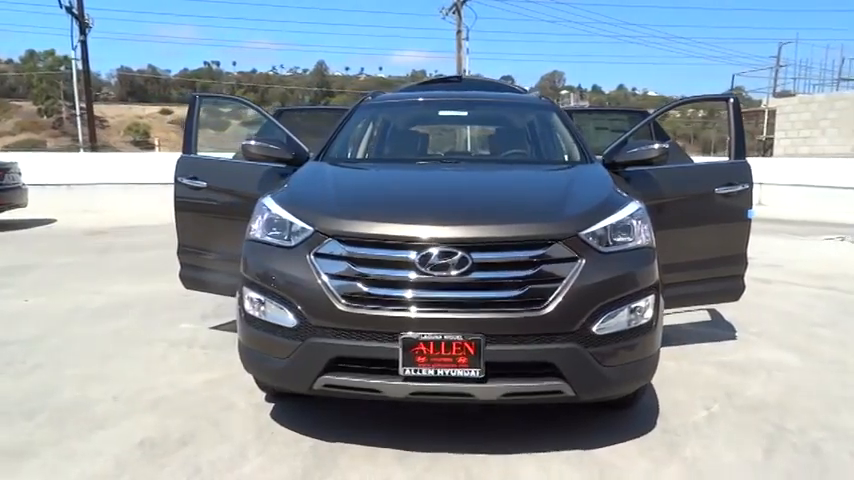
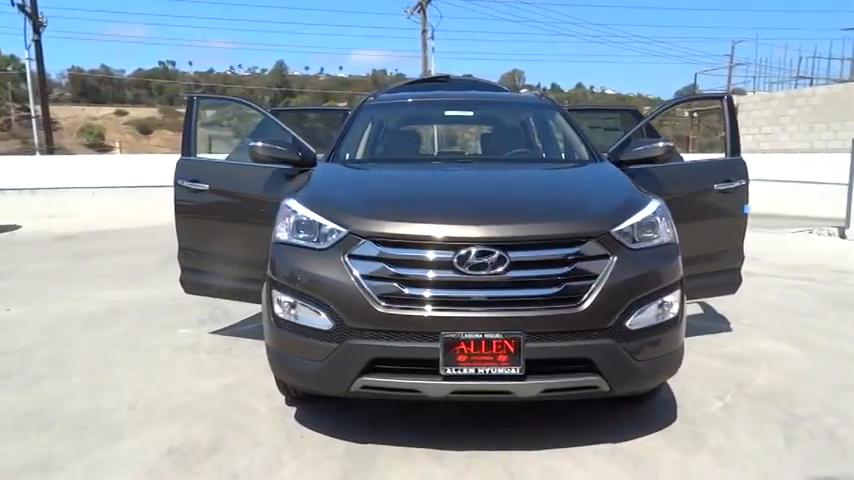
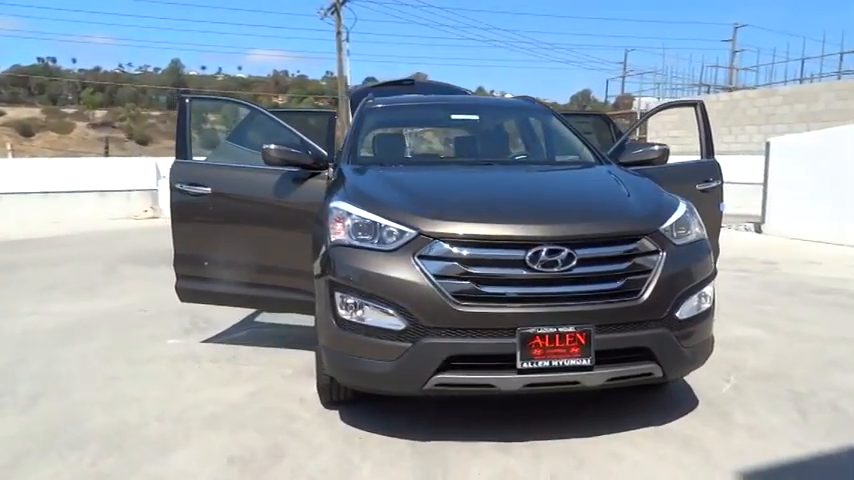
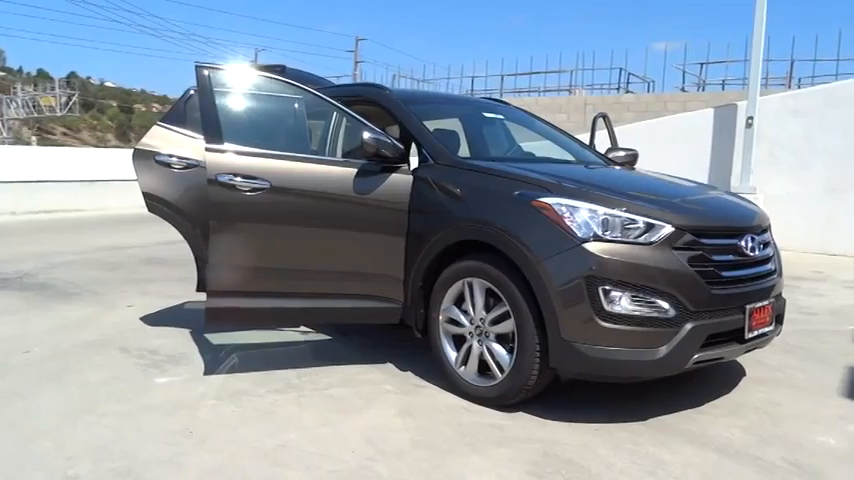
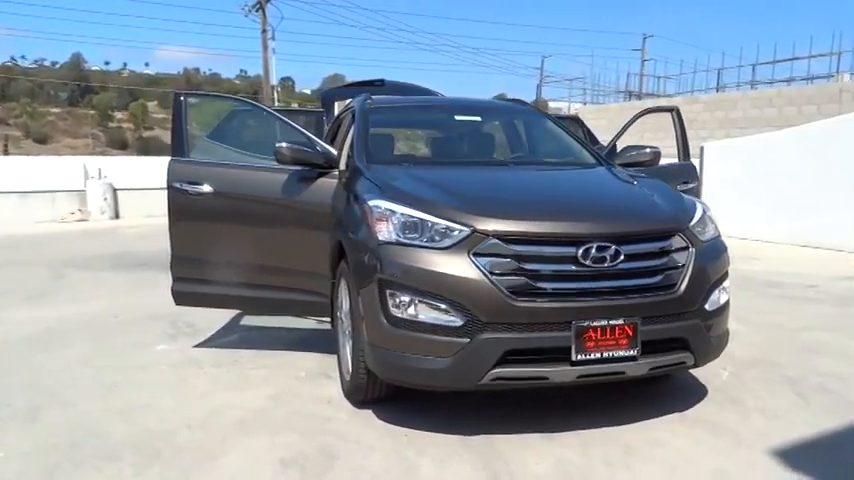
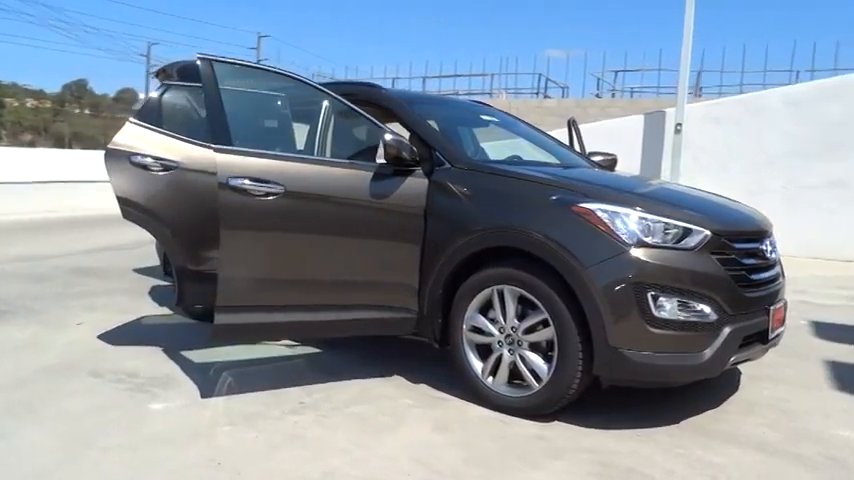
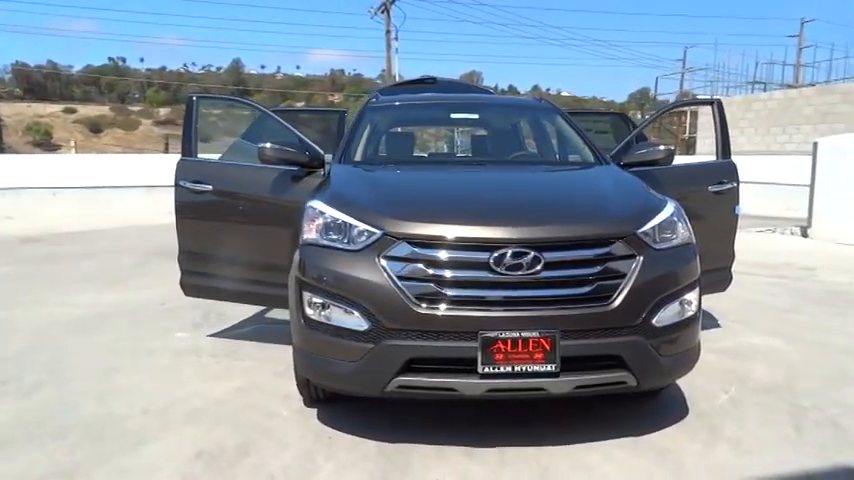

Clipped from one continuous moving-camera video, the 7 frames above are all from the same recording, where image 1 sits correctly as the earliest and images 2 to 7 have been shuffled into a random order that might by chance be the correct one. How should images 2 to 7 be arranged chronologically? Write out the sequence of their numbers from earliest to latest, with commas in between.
2, 7, 3, 5, 4, 6
